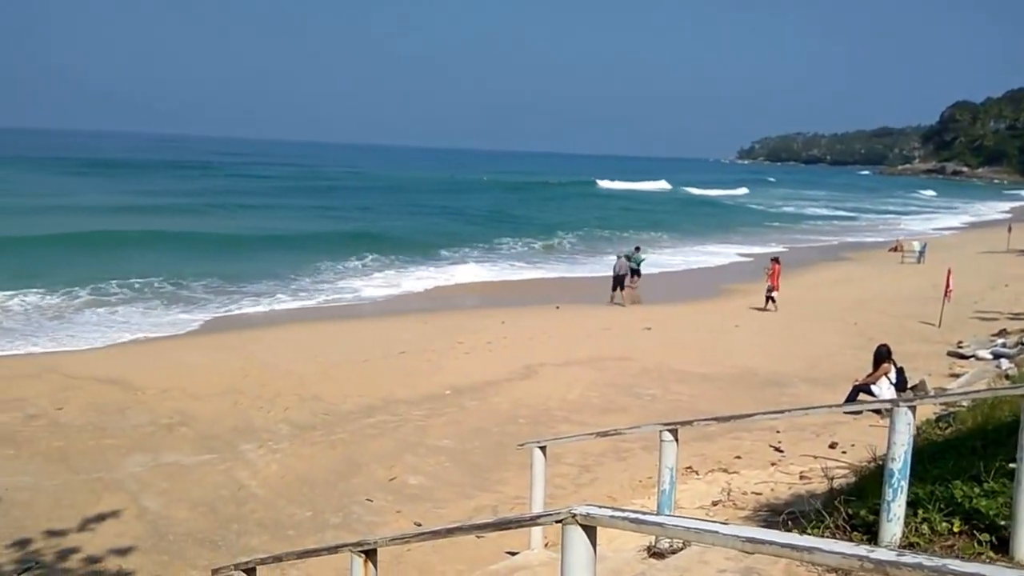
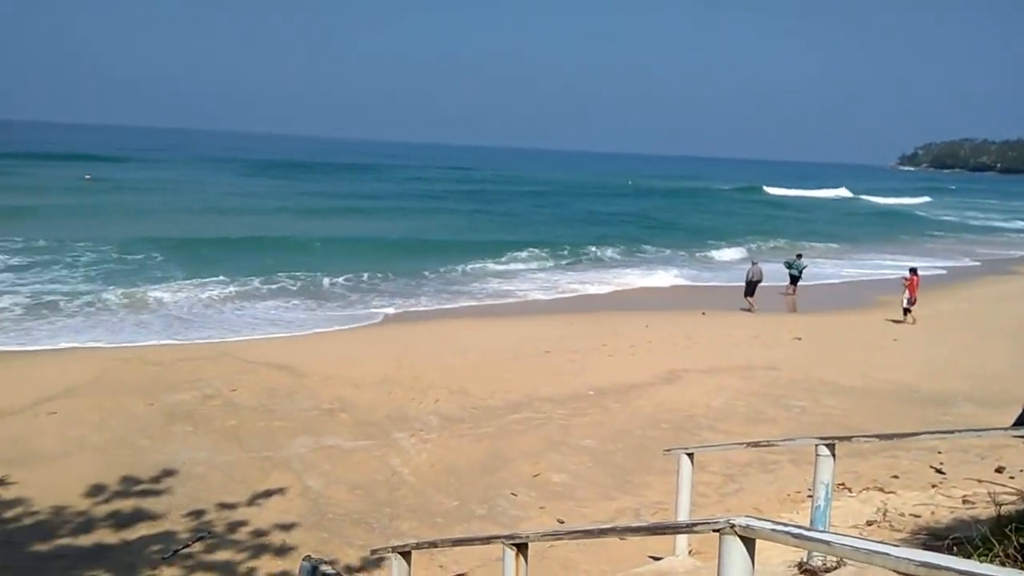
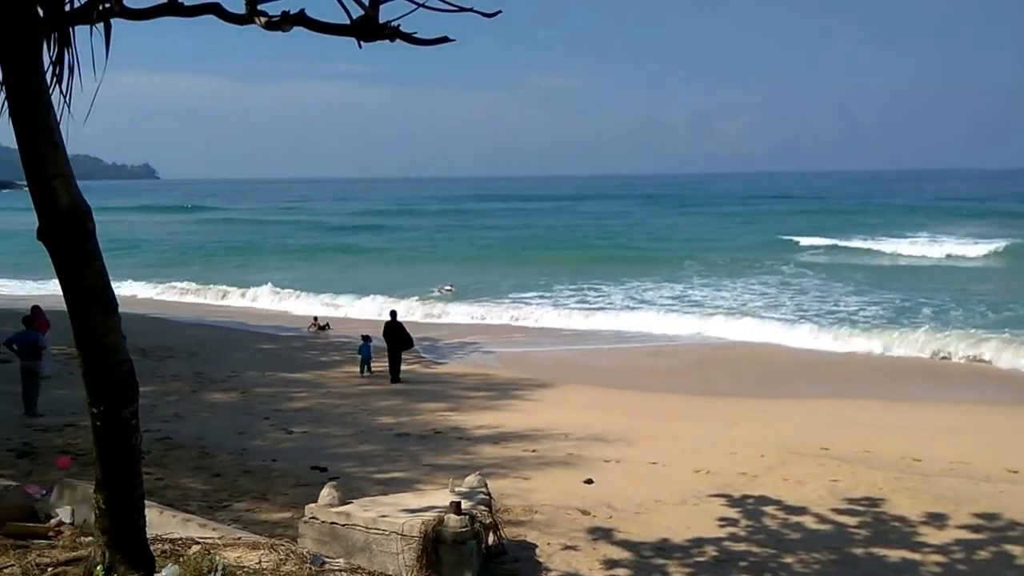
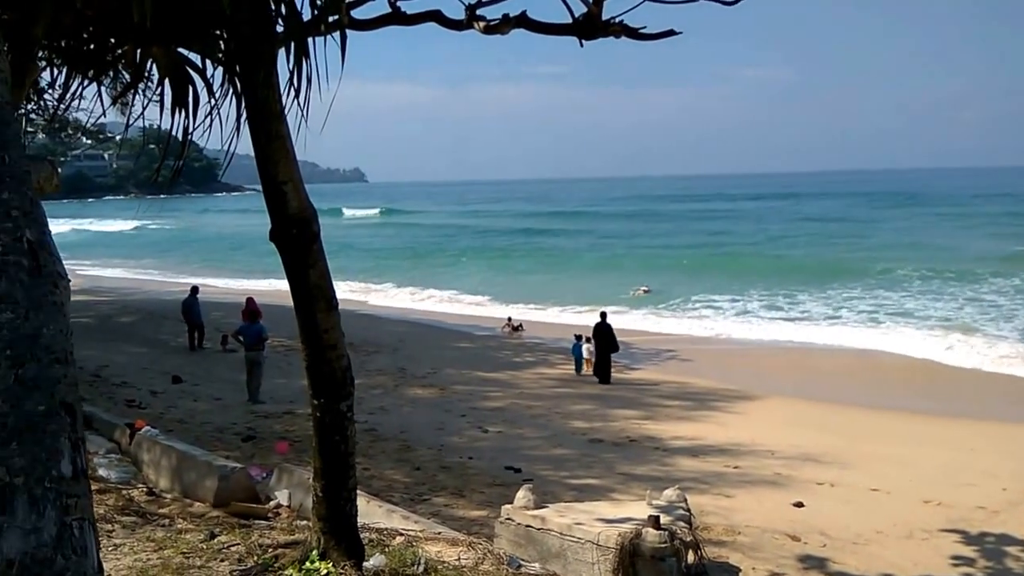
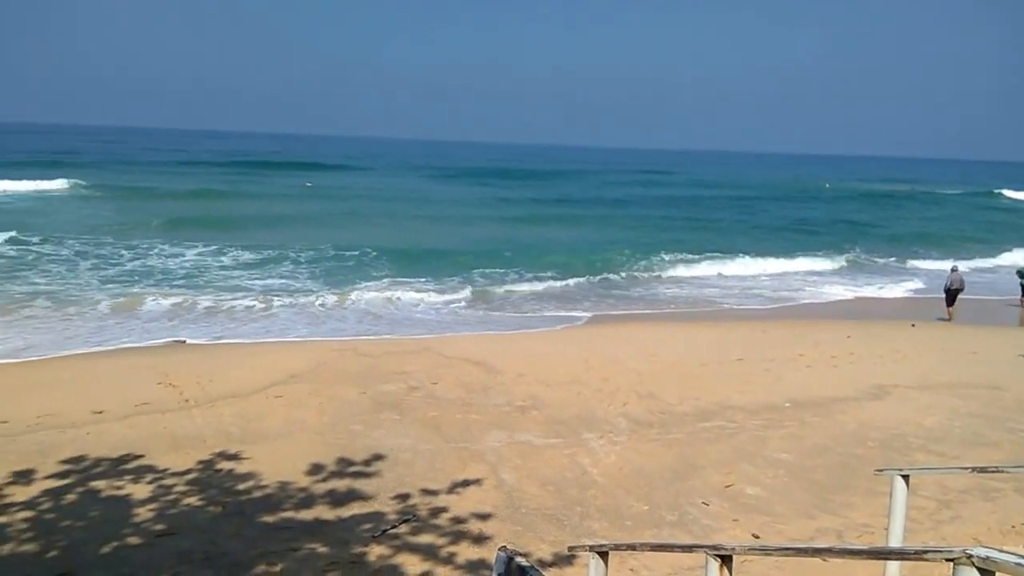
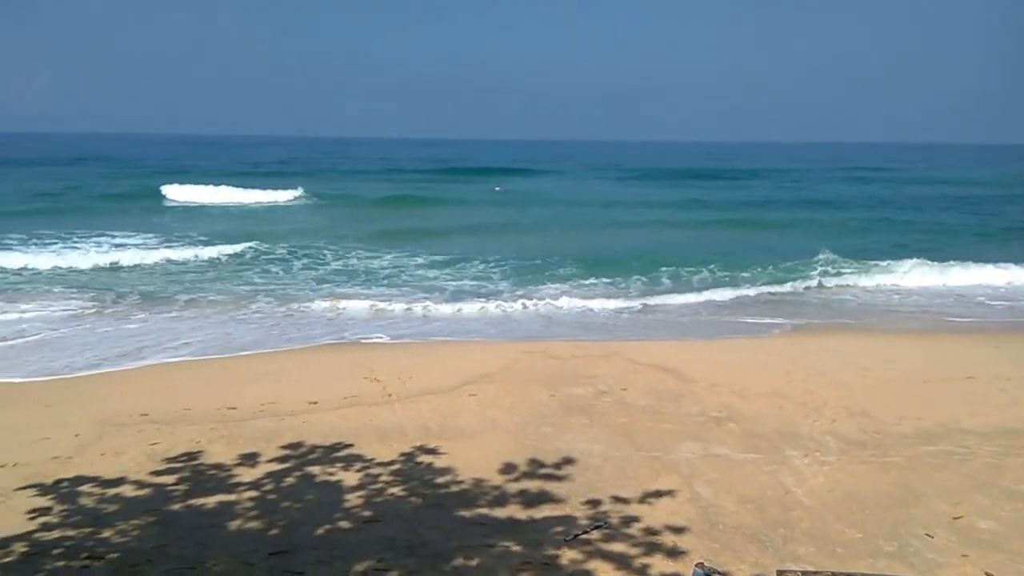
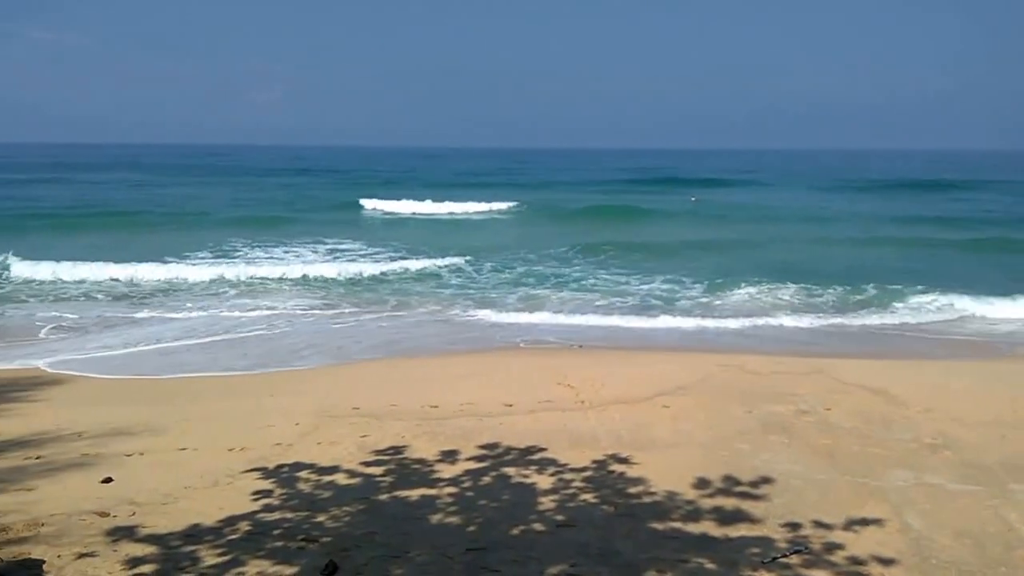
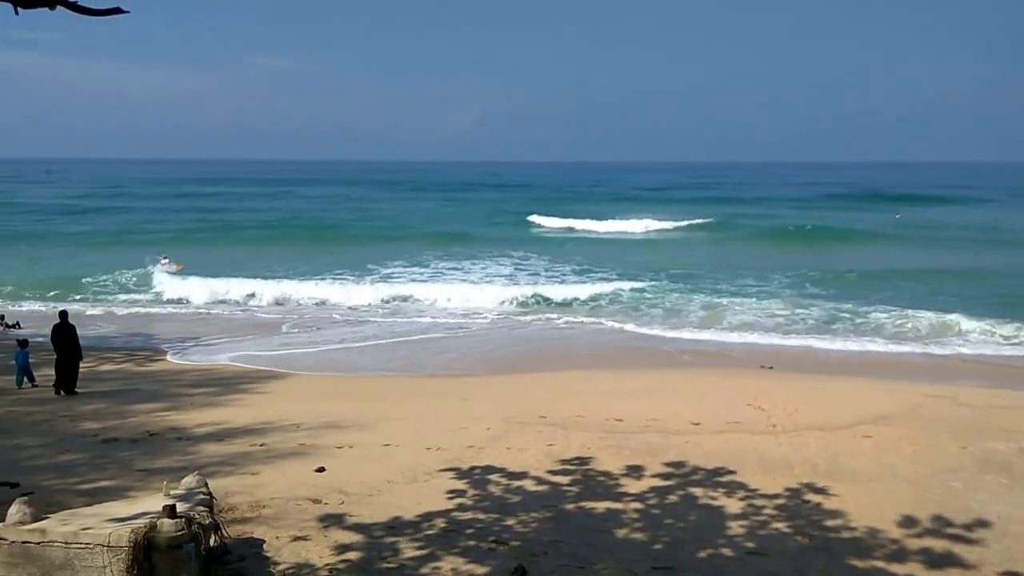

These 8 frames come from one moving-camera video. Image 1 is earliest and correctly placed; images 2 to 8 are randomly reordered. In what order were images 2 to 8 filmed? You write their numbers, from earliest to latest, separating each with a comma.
2, 5, 6, 7, 8, 3, 4
